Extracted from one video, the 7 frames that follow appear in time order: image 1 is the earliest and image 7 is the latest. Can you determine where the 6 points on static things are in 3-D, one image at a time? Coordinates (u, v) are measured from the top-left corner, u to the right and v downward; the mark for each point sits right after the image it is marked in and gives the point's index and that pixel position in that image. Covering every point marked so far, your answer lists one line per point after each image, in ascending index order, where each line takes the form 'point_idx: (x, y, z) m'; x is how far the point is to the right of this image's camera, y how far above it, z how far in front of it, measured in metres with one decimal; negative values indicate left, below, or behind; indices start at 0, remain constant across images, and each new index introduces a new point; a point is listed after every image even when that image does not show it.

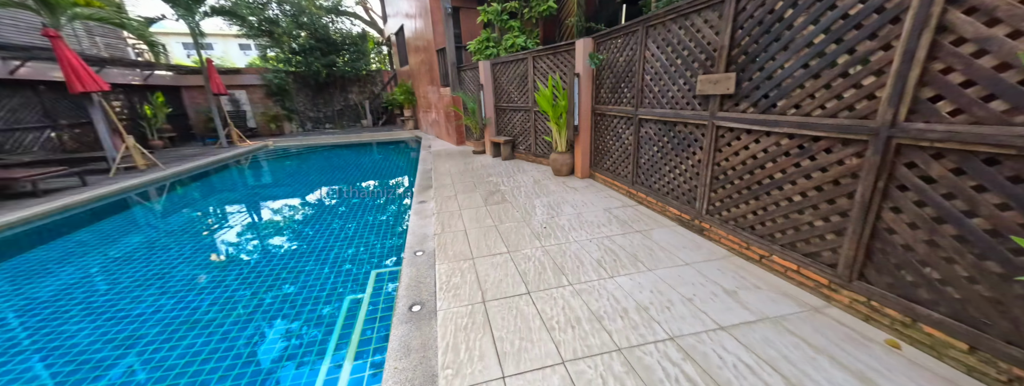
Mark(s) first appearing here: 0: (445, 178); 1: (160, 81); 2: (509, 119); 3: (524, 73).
0: (-1.0, +0.2, +4.5) m
1: (-9.7, +3.1, +8.1) m
2: (-0.1, +1.4, +5.6) m
3: (+0.2, +2.0, +4.9) m
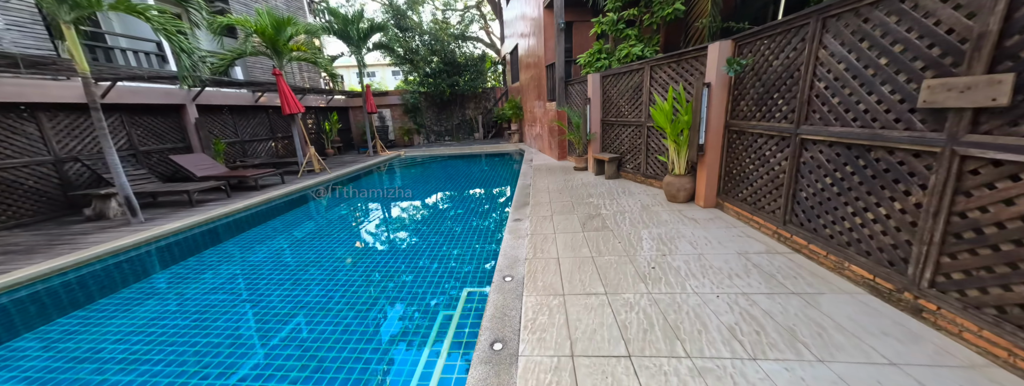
0: (+0.5, 0.0, +4.4) m
1: (-6.3, +3.2, +10.7) m
2: (+1.8, +1.0, +5.1) m
3: (+1.9, +1.6, +4.4) m
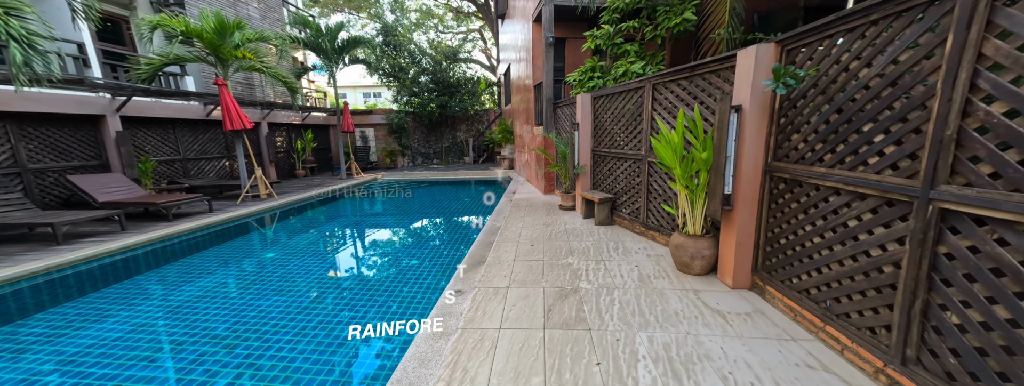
0: (0.0, -0.6, +3.3) m
1: (-6.6, +2.4, +10.0) m
2: (+1.4, +0.3, +4.1) m
3: (+1.5, +1.0, +3.5) m
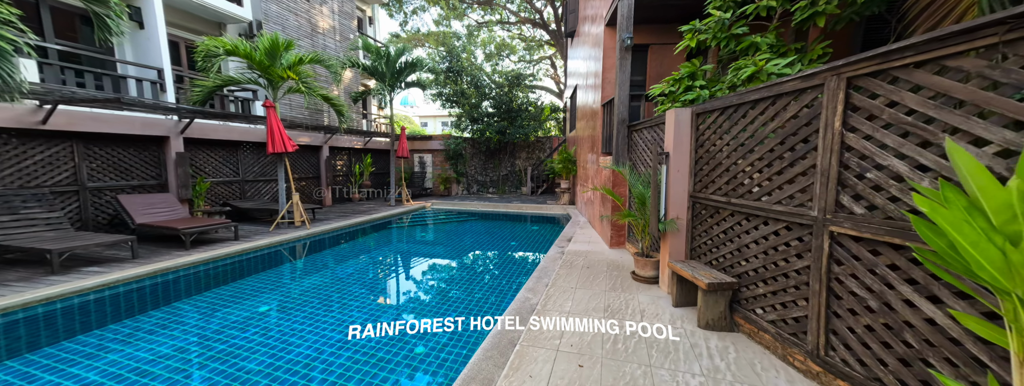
0: (+0.2, -1.1, +1.9) m
1: (-4.6, +1.6, +10.0) m
2: (+1.8, -0.3, +2.4) m
3: (+1.8, +0.4, +1.8) m
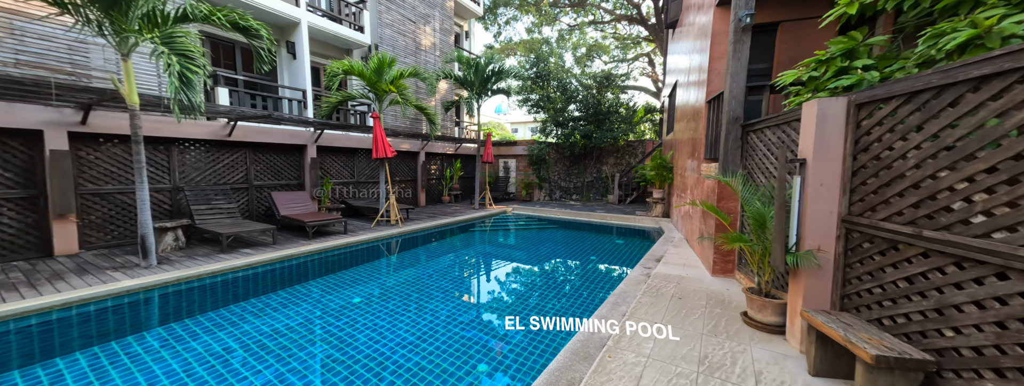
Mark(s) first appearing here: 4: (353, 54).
0: (+0.5, -1.2, +1.5) m
1: (-1.7, +1.5, +10.7) m
2: (+2.2, -0.5, +1.6) m
3: (+2.0, +0.3, +1.0) m
4: (-4.3, +3.8, +8.0) m
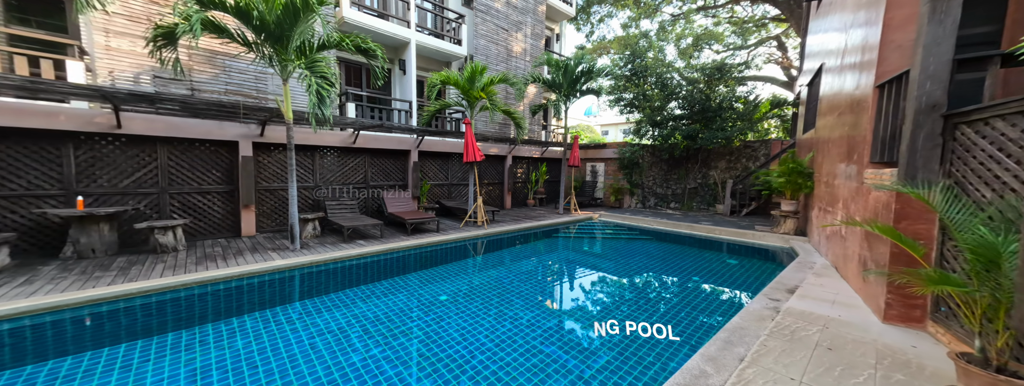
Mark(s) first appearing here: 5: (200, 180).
0: (+0.8, -1.2, +1.1) m
1: (+1.4, +1.3, +10.6) m
2: (+2.5, -0.6, +0.7) m
3: (+2.2, +0.2, +0.2) m
4: (-1.8, +3.7, +8.7) m
5: (-5.3, +0.2, +5.0) m
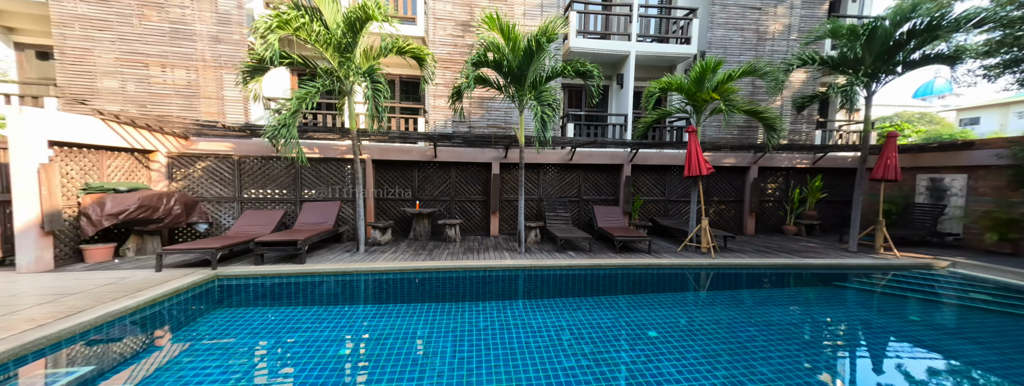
0: (+1.3, -1.4, +0.2) m
1: (+7.8, +0.7, +7.2) m
2: (+2.4, -0.7, -1.2) m
3: (+1.9, 0.0, -1.4) m
4: (+4.3, +3.3, +7.8) m
5: (-1.0, 0.0, +7.1) m
